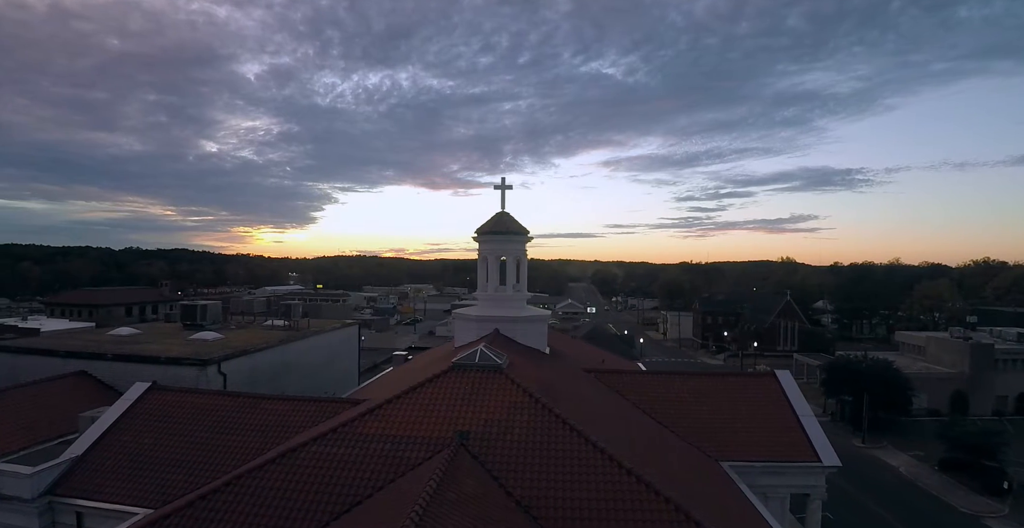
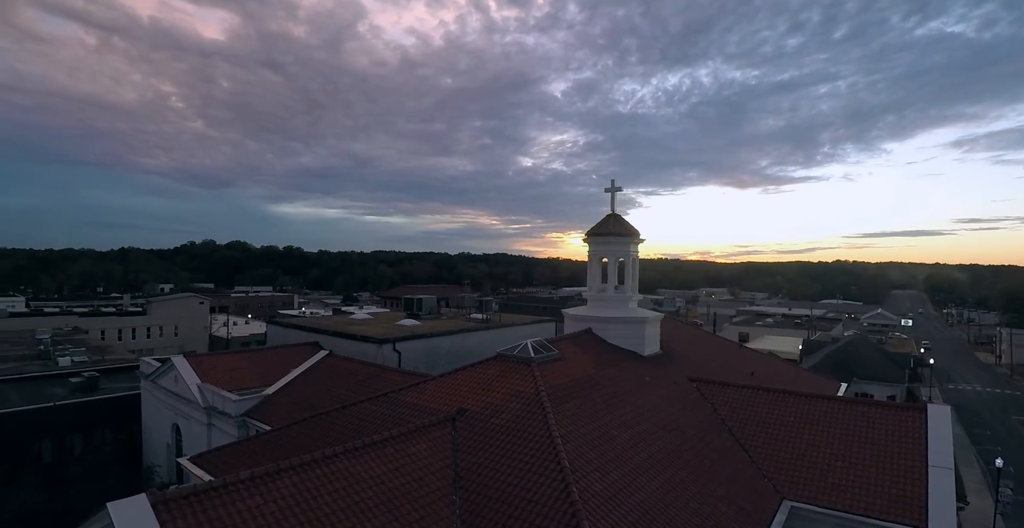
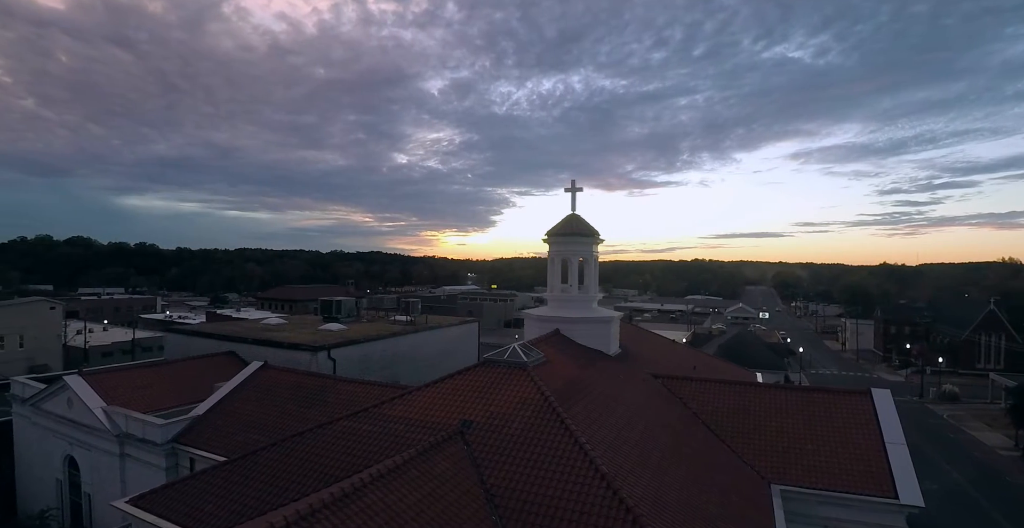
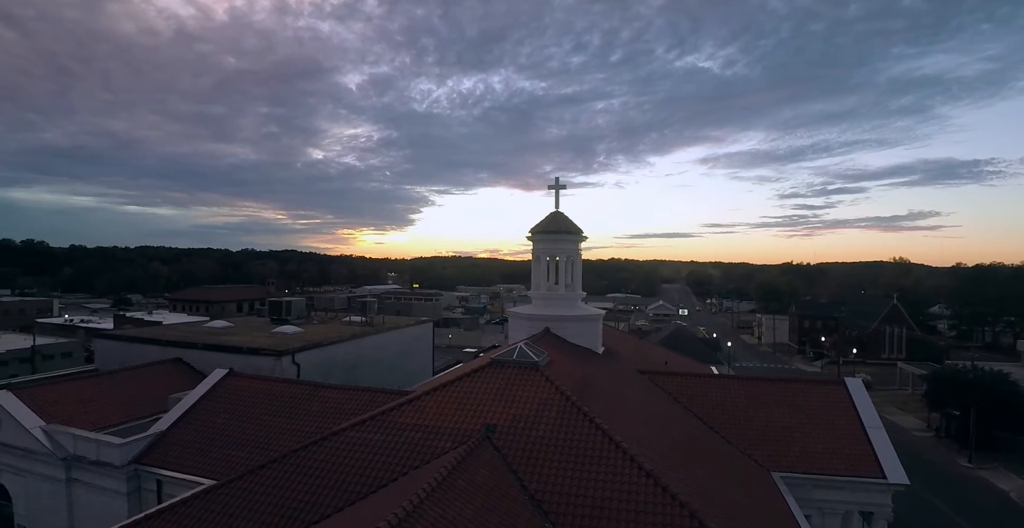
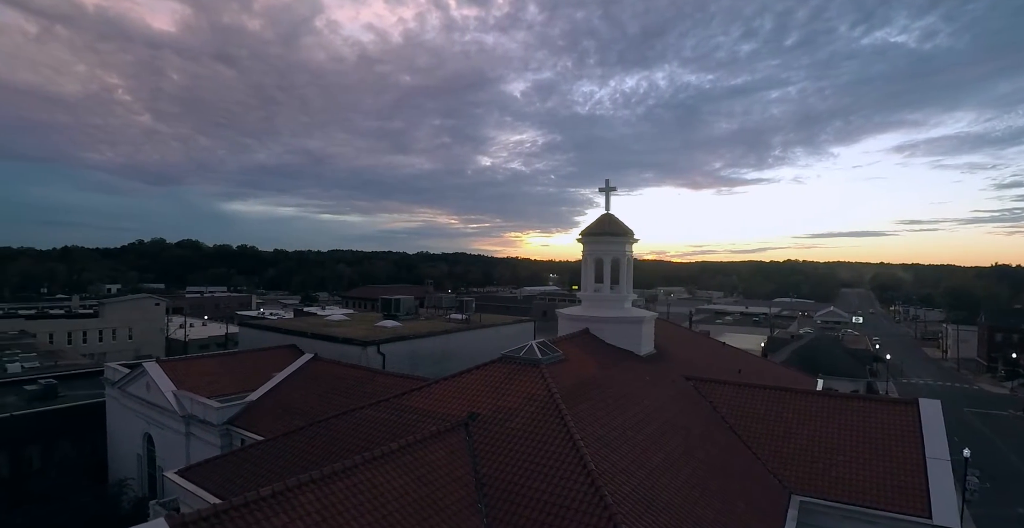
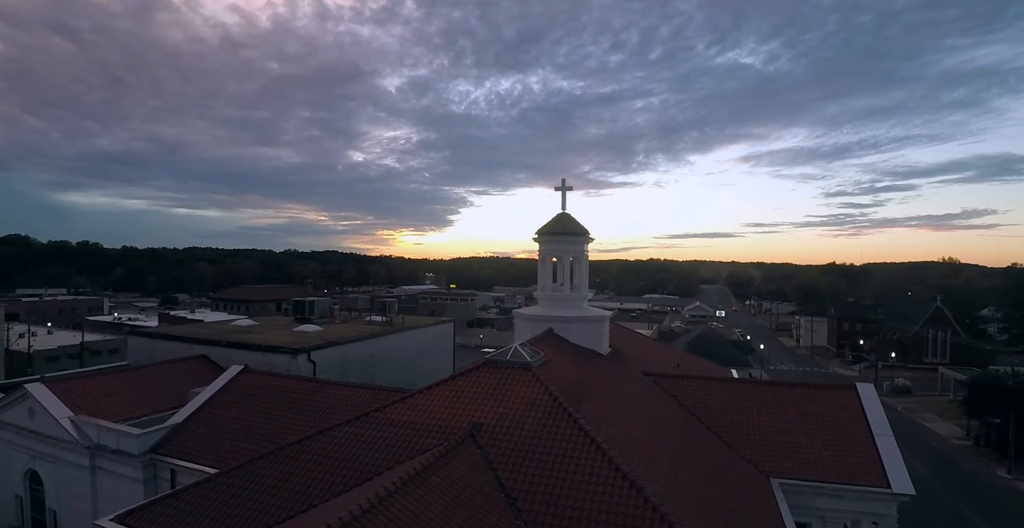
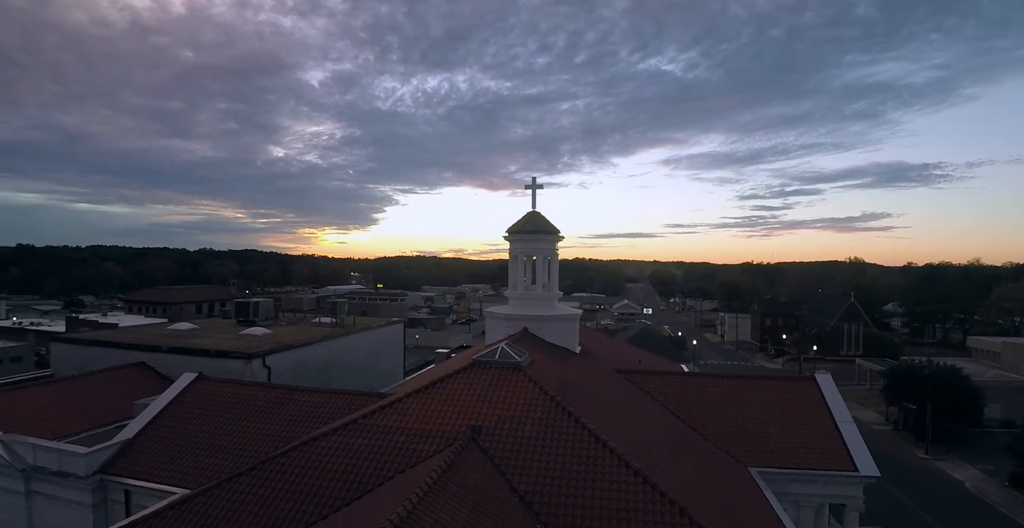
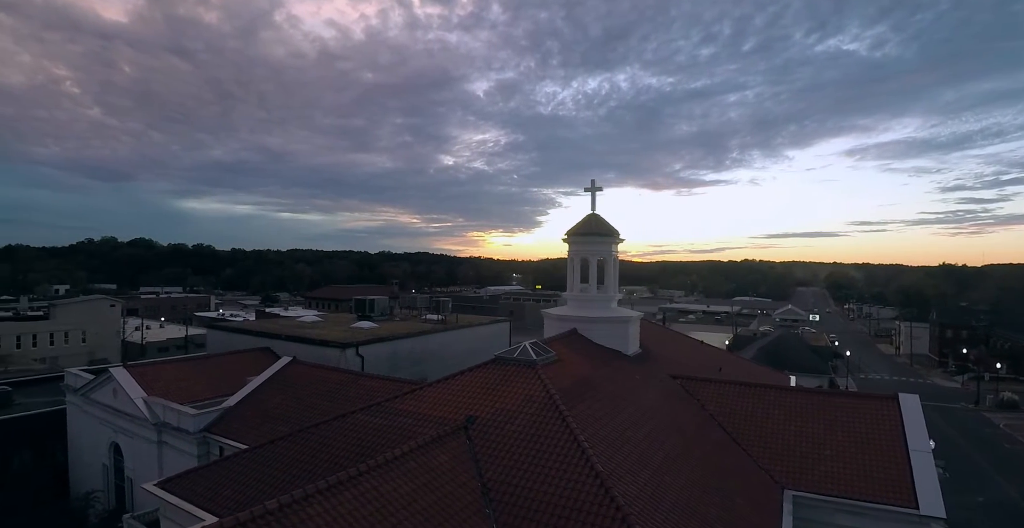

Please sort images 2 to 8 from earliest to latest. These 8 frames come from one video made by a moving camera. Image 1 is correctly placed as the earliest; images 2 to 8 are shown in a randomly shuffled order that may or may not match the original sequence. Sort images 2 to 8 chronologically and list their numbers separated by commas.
7, 4, 6, 3, 8, 5, 2
